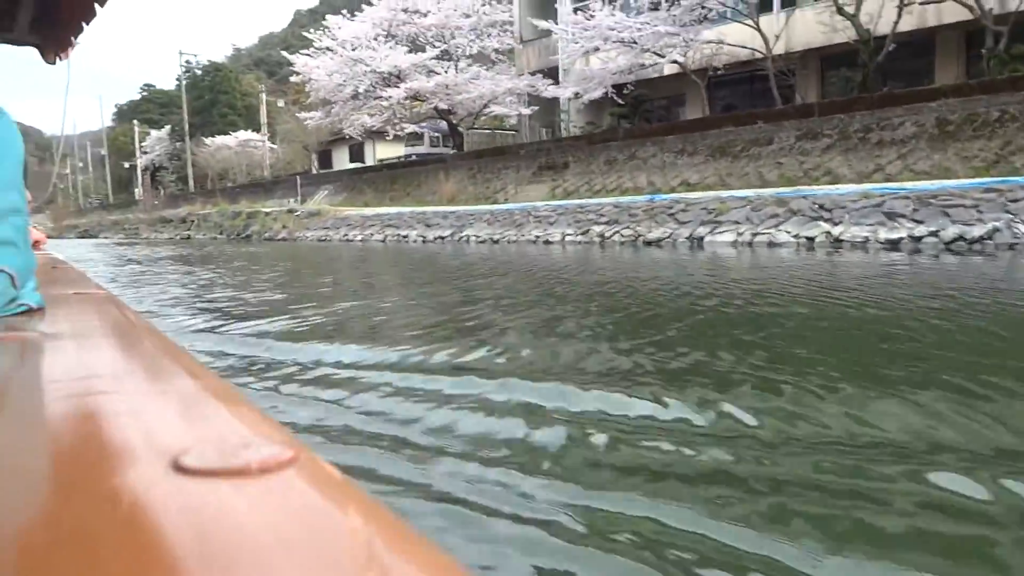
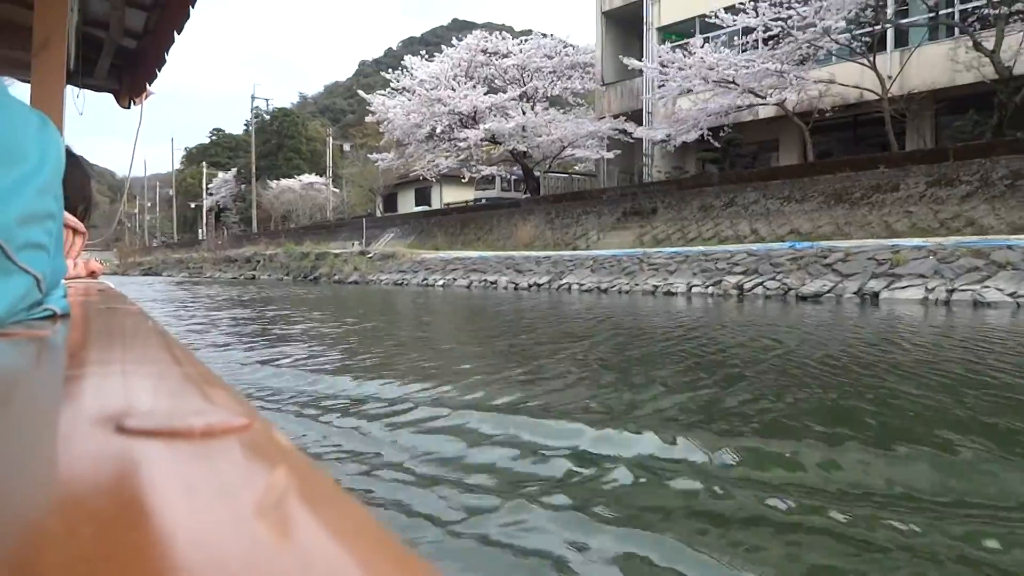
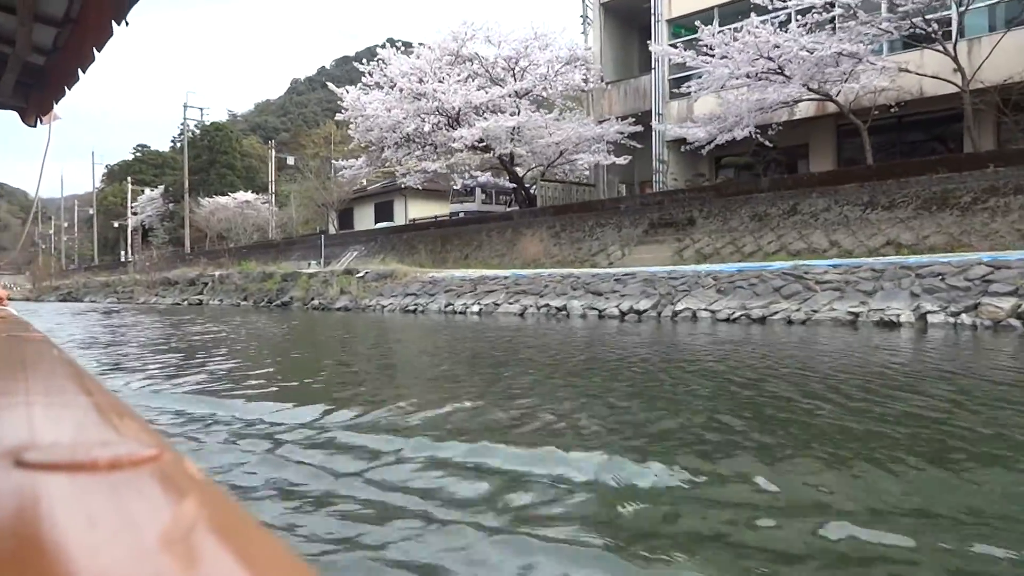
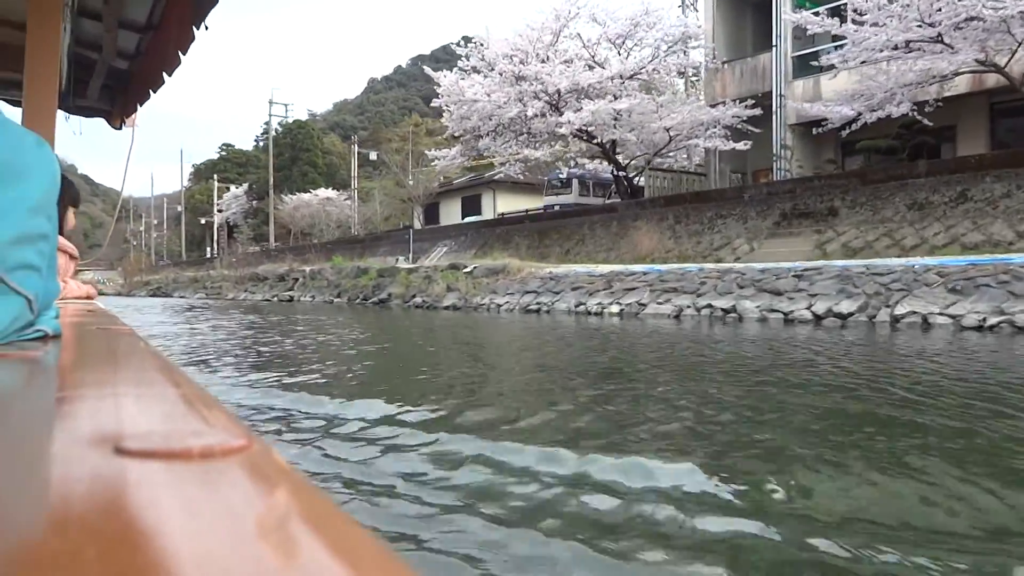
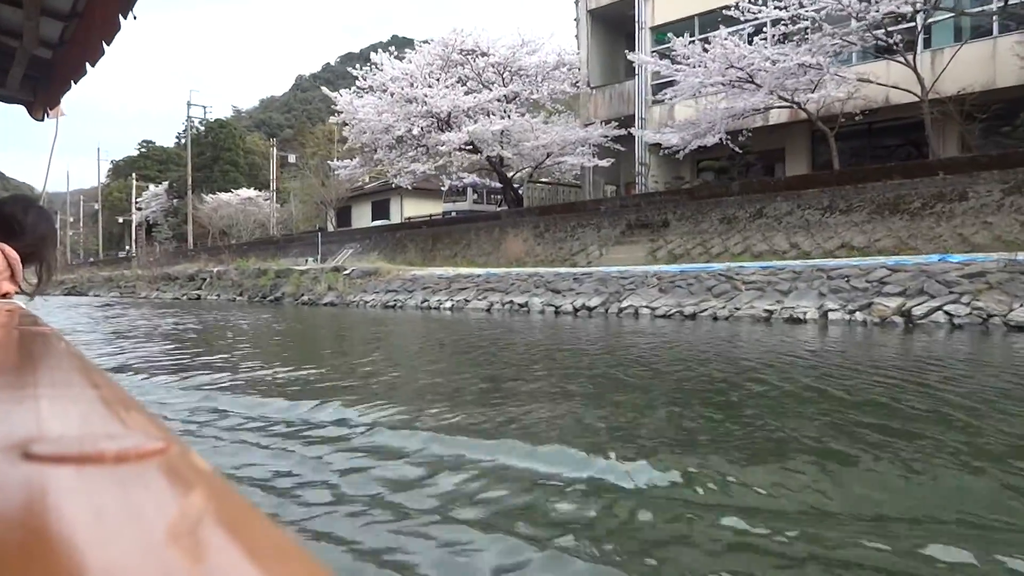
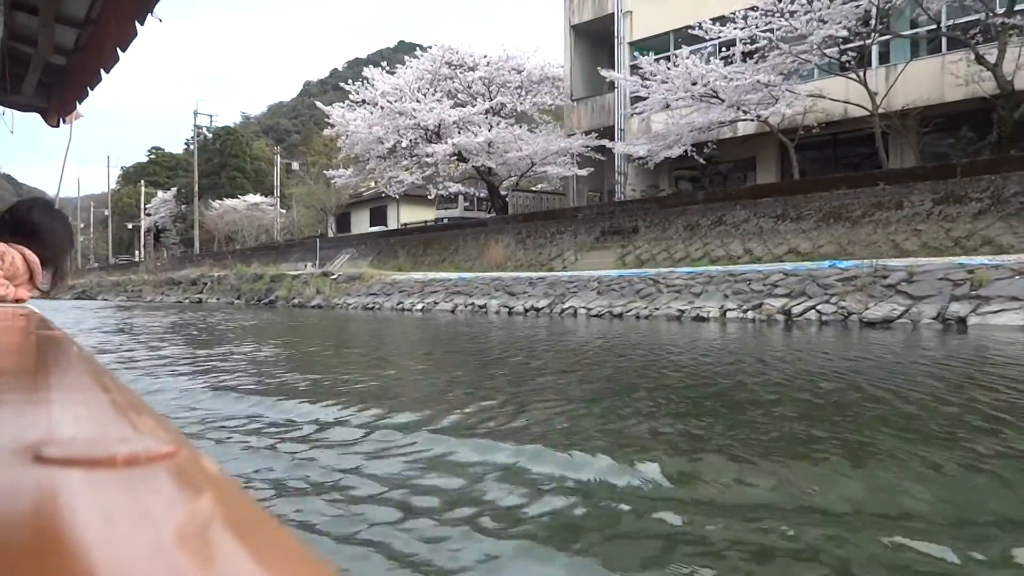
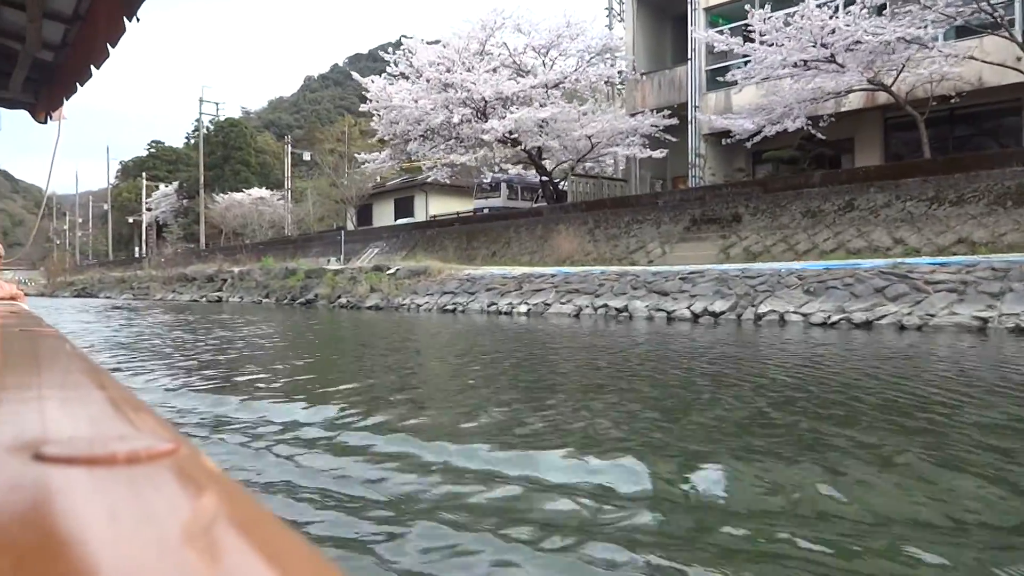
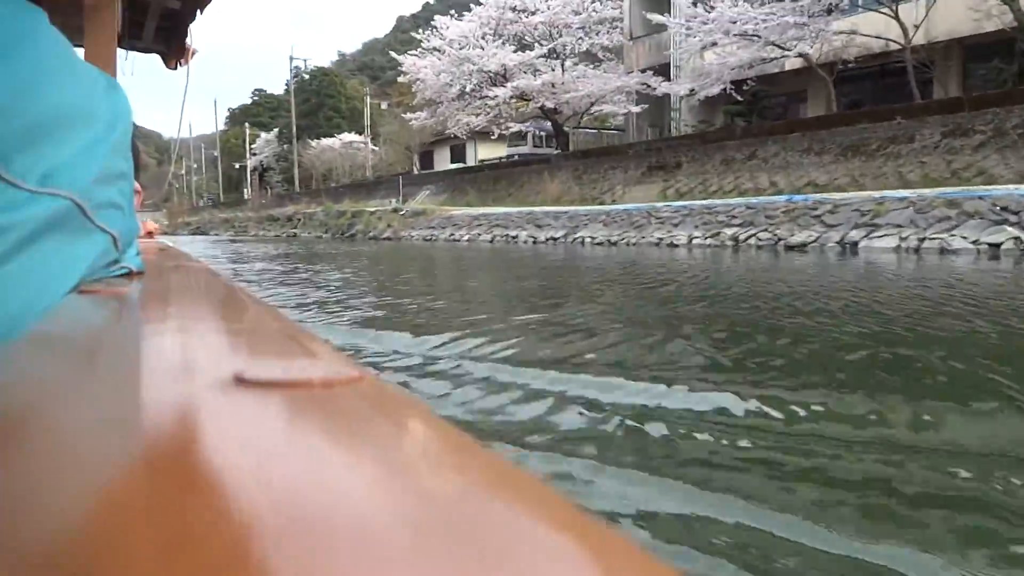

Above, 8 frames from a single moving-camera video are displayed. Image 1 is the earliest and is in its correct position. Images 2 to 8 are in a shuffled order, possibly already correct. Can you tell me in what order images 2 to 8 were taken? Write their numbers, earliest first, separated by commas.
8, 2, 6, 5, 3, 7, 4
